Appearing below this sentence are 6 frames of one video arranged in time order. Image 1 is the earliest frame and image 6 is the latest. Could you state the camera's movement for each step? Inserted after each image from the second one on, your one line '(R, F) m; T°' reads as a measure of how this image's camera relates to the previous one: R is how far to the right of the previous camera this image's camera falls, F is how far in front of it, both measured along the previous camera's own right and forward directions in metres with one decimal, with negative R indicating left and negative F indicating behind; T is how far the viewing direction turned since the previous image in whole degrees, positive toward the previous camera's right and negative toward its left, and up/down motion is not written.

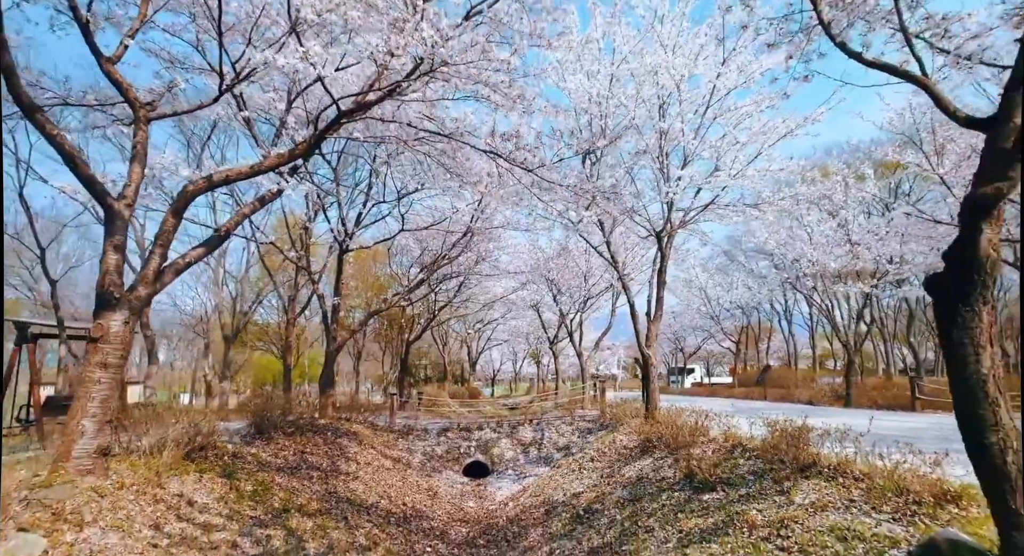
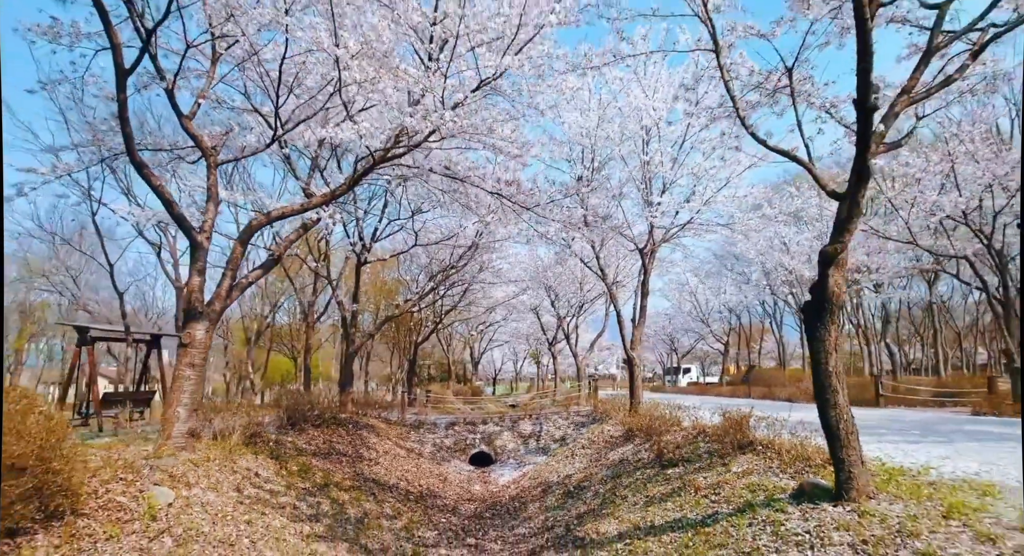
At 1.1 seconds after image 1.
(0.0, -1.6) m; 0°
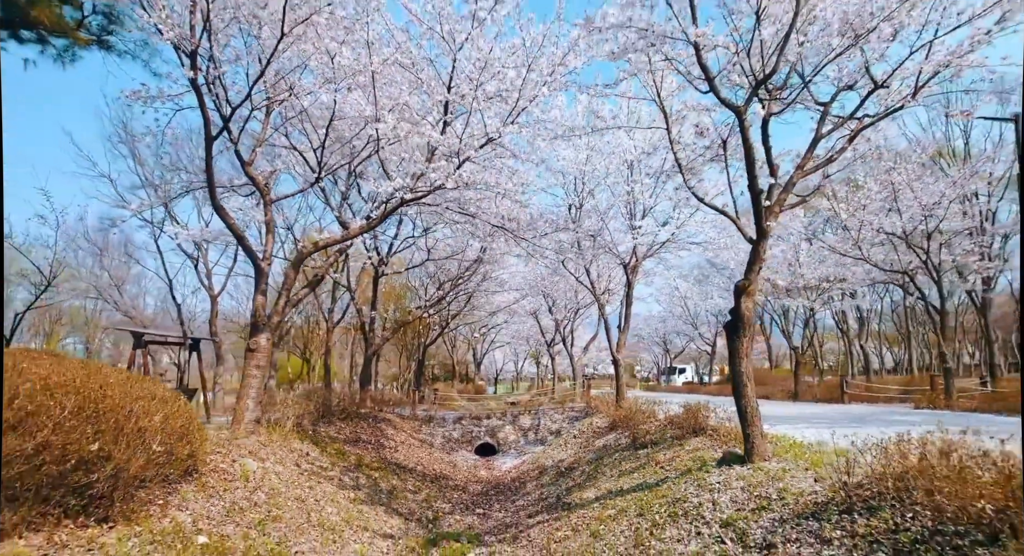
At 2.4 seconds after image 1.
(0.0, -1.9) m; 0°
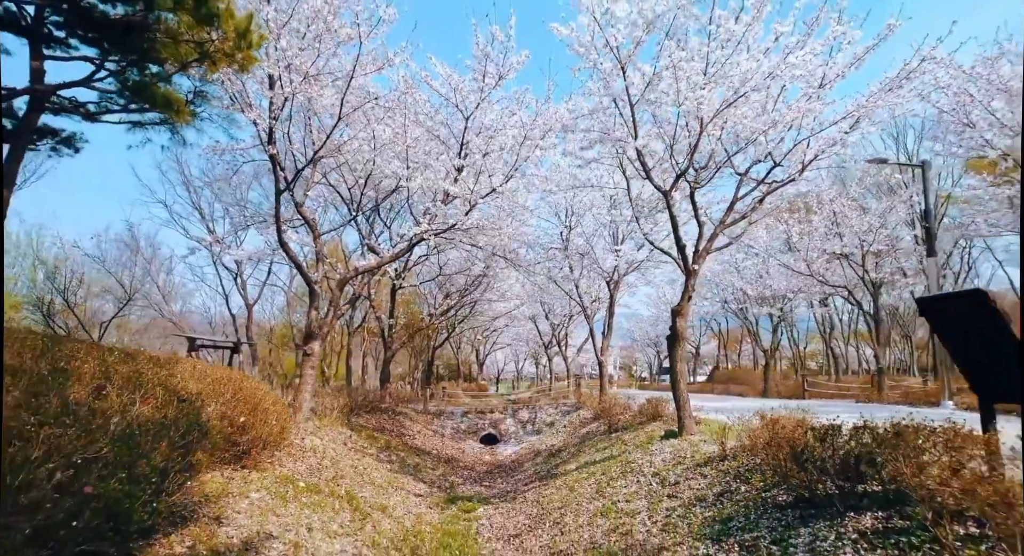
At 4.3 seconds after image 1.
(0.0, -2.6) m; 0°
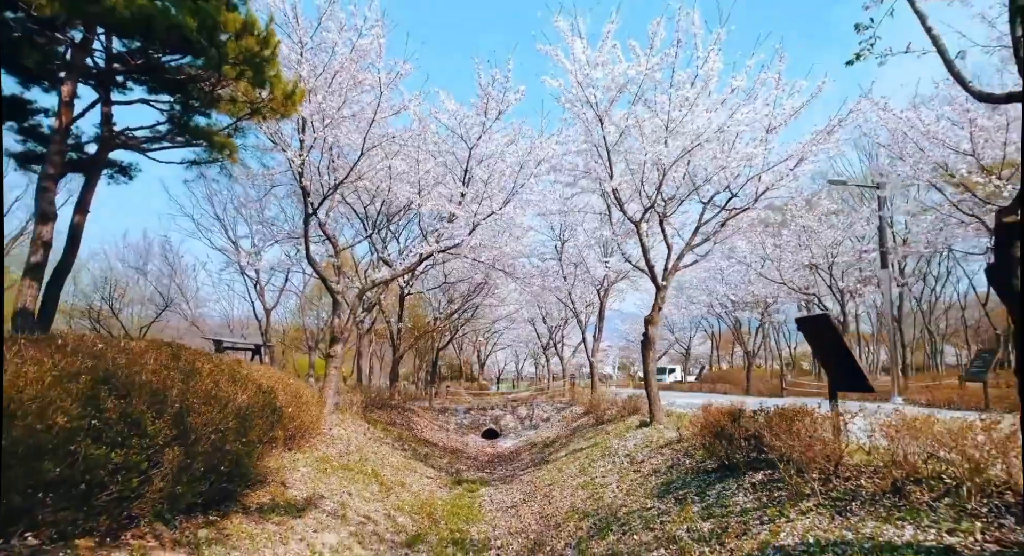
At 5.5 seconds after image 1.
(+0.1, -1.7) m; 0°
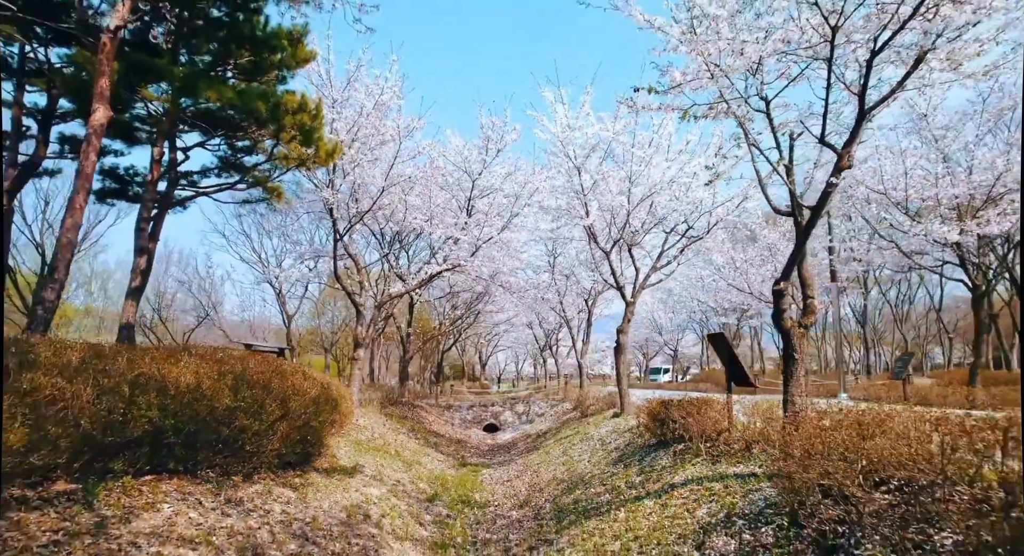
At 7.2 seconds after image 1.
(+0.1, -2.4) m; 0°
